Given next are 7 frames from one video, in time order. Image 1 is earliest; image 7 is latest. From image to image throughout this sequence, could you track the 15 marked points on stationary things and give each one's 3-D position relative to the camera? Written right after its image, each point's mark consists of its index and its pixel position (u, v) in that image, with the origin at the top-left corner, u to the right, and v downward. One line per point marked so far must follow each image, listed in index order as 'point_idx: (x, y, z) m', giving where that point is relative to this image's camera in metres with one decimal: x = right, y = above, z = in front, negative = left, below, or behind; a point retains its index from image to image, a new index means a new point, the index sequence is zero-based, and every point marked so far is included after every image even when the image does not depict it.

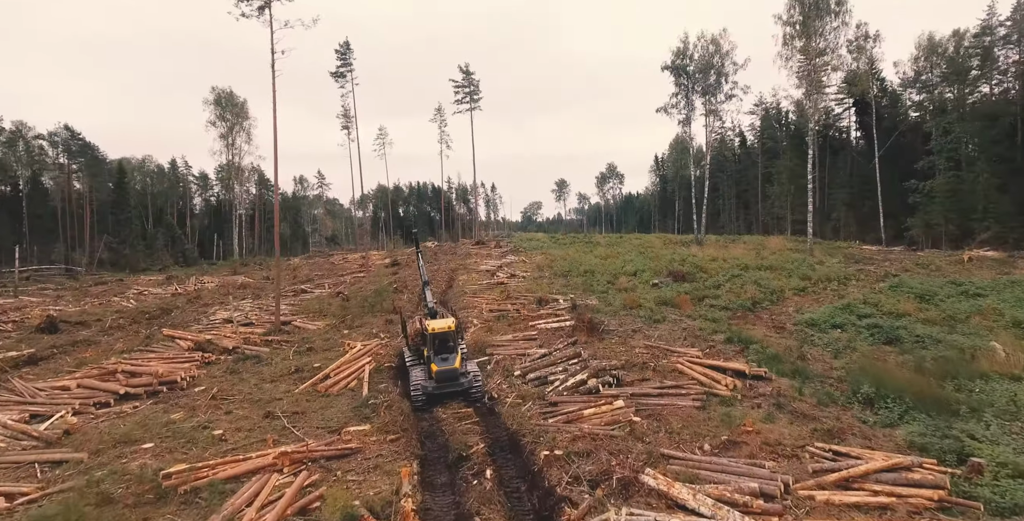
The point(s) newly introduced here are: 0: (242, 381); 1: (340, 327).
0: (-6.3, -2.8, +12.4) m
1: (-6.1, -2.4, +19.1) m
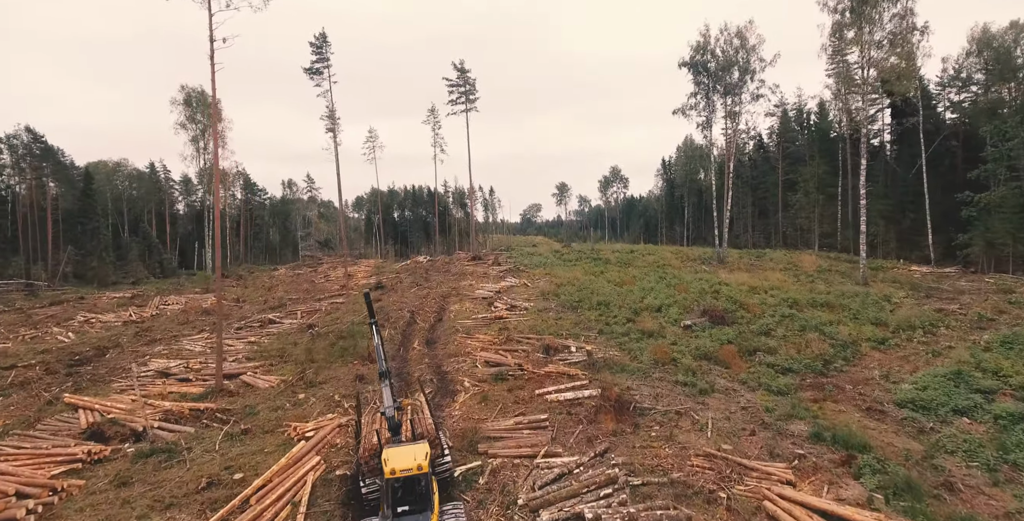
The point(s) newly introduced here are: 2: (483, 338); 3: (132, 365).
0: (-6.3, -4.0, +8.6) m
1: (-6.1, -3.6, +15.3) m
2: (-1.0, -2.7, +18.7) m
3: (-12.6, -3.5, +17.6) m
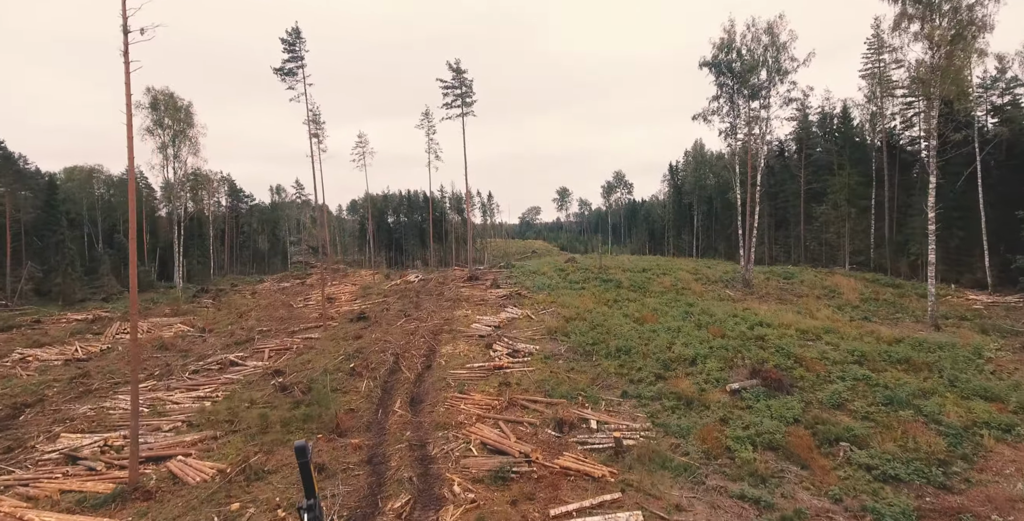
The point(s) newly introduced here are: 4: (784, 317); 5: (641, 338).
0: (-6.1, -5.2, +5.1) m
1: (-6.0, -4.8, +11.7) m
2: (-0.9, -4.0, +15.2) m
3: (-12.5, -4.7, +14.1) m
4: (+9.9, -2.1, +19.4) m
5: (+4.5, -2.7, +18.6) m
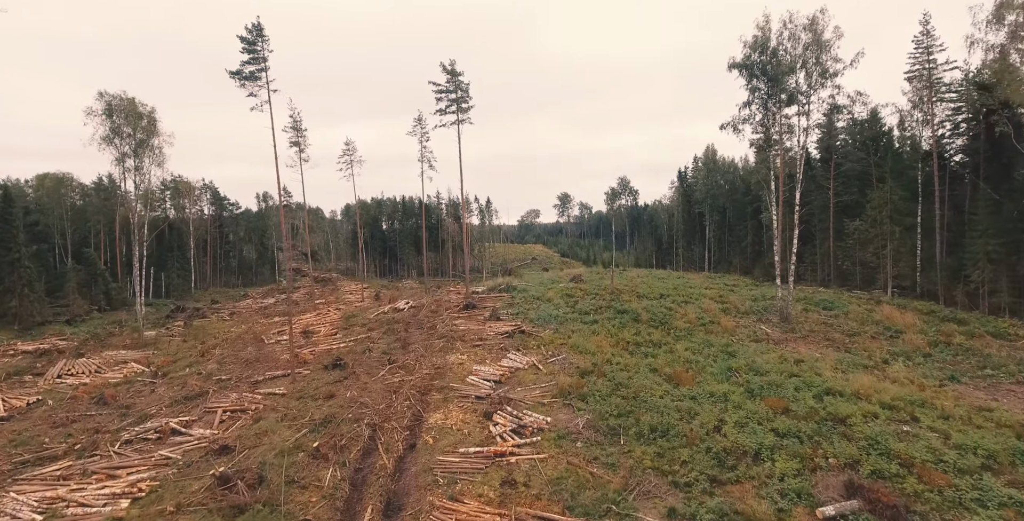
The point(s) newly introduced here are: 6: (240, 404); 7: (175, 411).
0: (-5.9, -6.7, +1.2) m
1: (-5.8, -6.2, +7.9) m
2: (-0.8, -5.4, +11.4) m
3: (-12.3, -6.2, +10.2) m
4: (+10.0, -3.5, +15.6) m
5: (+4.7, -4.1, +14.8) m
6: (-9.6, -5.1, +18.9) m
7: (-12.1, -5.4, +19.2) m
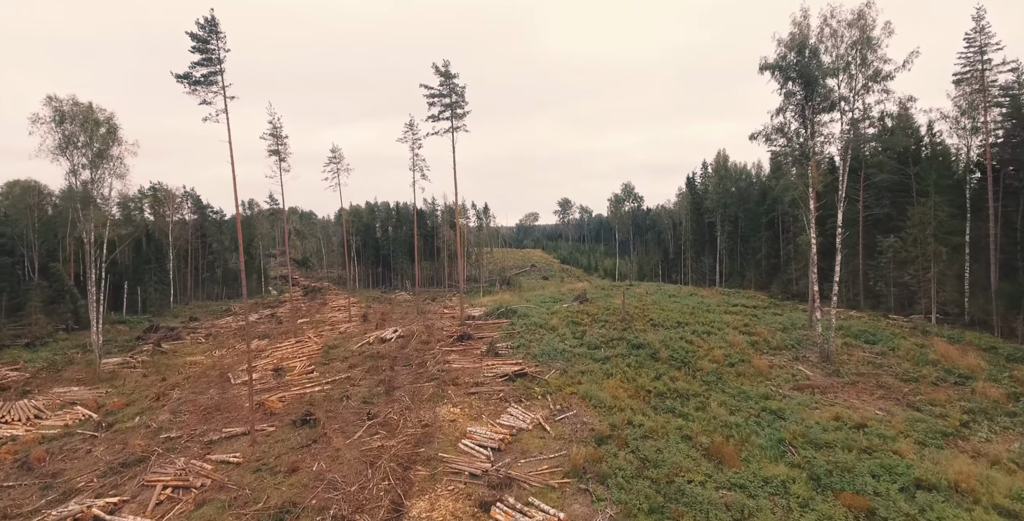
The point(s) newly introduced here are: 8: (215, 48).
0: (-5.8, -7.9, -2.1) m
1: (-5.7, -7.5, +4.6) m
2: (-0.7, -6.7, +8.1) m
3: (-12.3, -7.4, +6.9) m
4: (+10.1, -4.7, +12.3) m
5: (+4.7, -5.4, +11.6) m
6: (-9.6, -6.3, +15.6) m
7: (-12.1, -6.6, +15.9) m
8: (-9.6, +6.8, +17.2) m
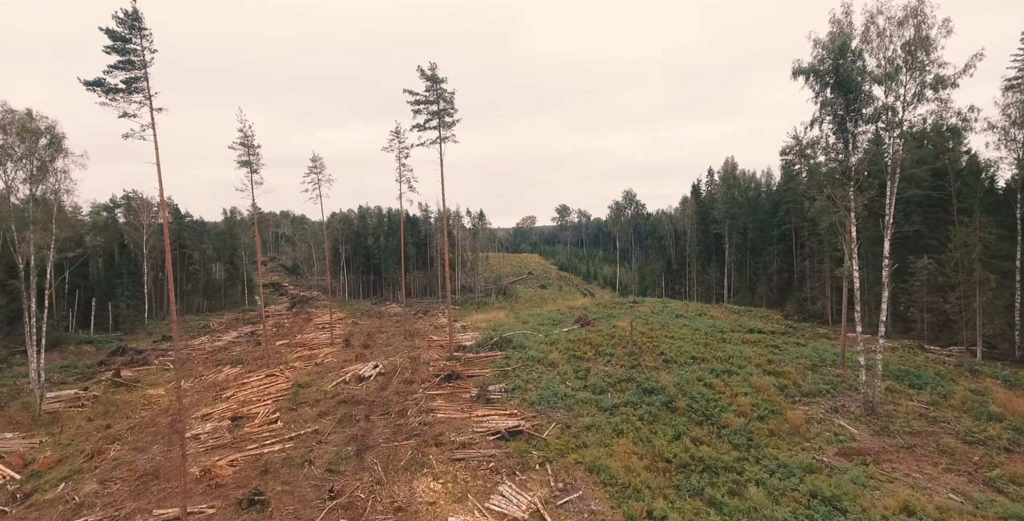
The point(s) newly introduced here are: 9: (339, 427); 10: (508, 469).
0: (-5.9, -9.1, -5.3) m
1: (-5.9, -8.7, +1.4) m
2: (-0.9, -7.9, +5.0) m
3: (-12.4, -8.7, +3.7) m
4: (+9.9, -6.0, +9.2) m
5: (+4.5, -6.6, +8.4) m
6: (-9.8, -7.6, +12.4) m
7: (-12.3, -7.9, +12.7) m
8: (-9.8, +5.6, +14.0) m
9: (-6.5, -6.2, +20.0) m
10: (-0.1, -6.1, +15.7) m
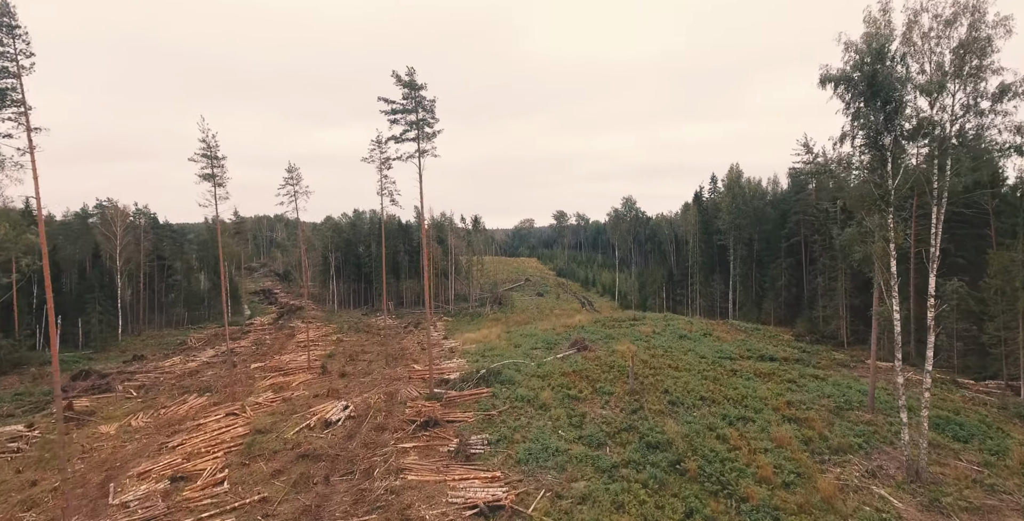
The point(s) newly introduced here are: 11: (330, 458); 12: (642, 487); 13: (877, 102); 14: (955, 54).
0: (-6.5, -10.3, -8.1) m
1: (-6.4, -9.9, -1.4) m
2: (-1.4, -9.1, +2.1) m
3: (-13.0, -9.9, +0.8) m
4: (+9.4, -7.2, +6.4) m
5: (+4.0, -7.8, +5.6) m
6: (-10.3, -8.8, +9.6) m
7: (-12.8, -9.1, +9.8) m
8: (-10.4, +4.4, +11.2) m
9: (-7.1, -7.4, +17.1) m
10: (-0.7, -7.3, +12.9) m
11: (-6.5, -7.0, +19.0) m
12: (+4.0, -6.8, +16.0) m
13: (+11.4, +5.1, +16.6) m
14: (+13.0, +6.0, +15.4) m
